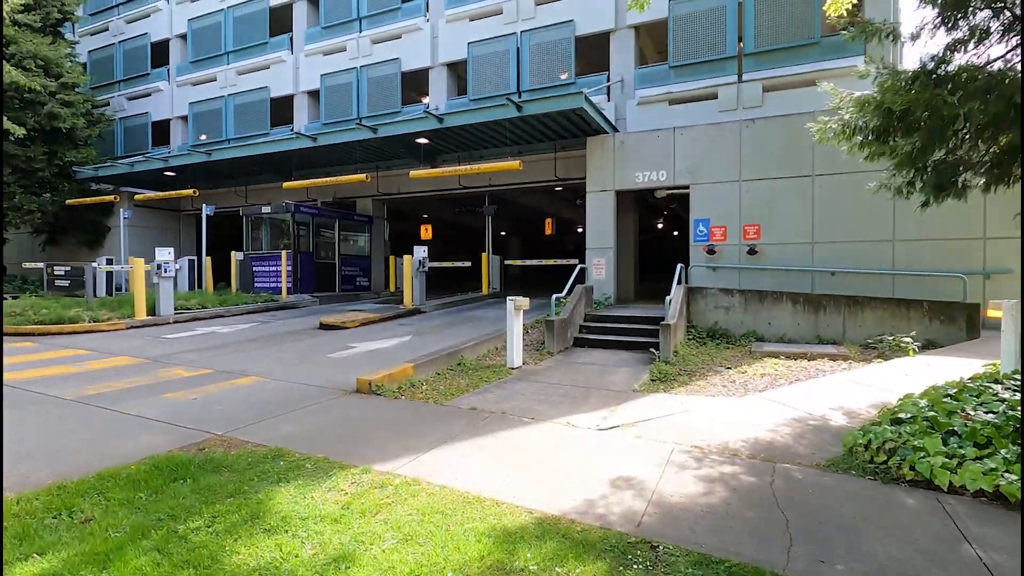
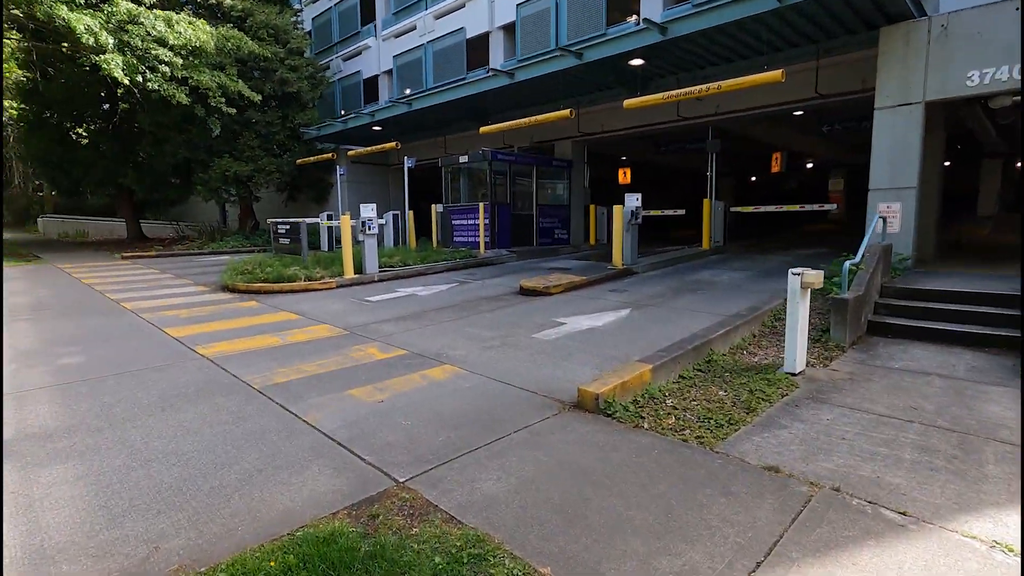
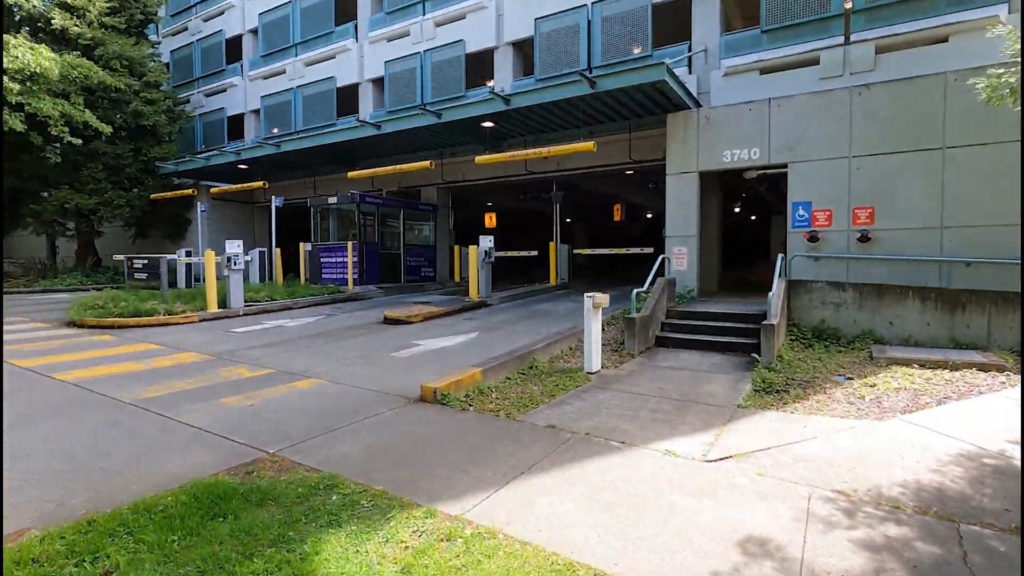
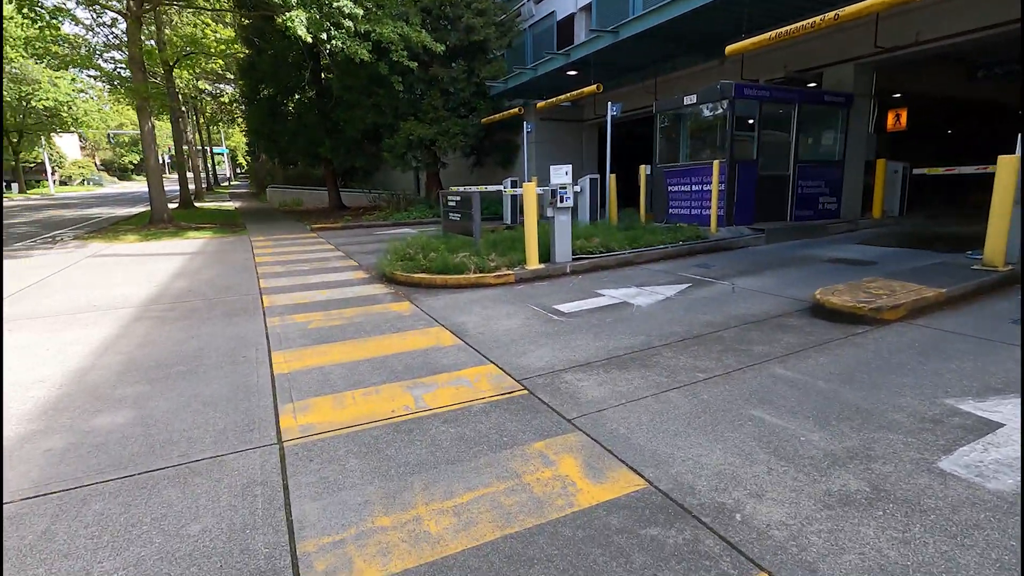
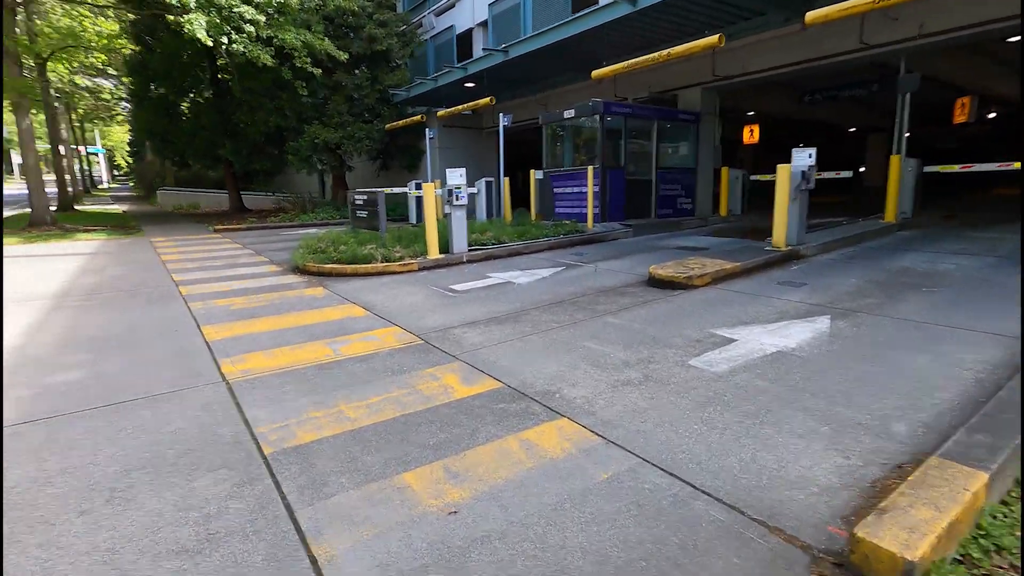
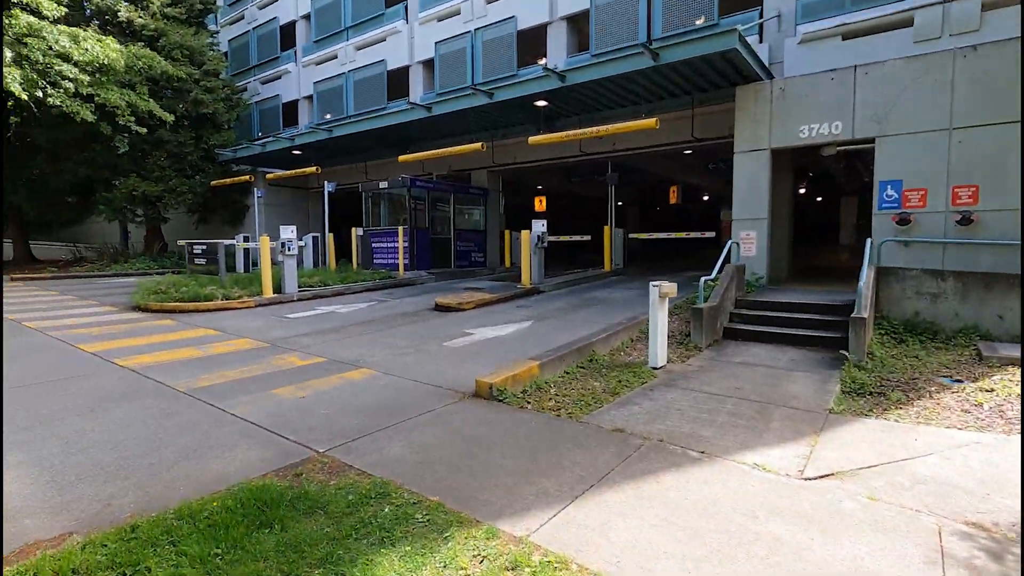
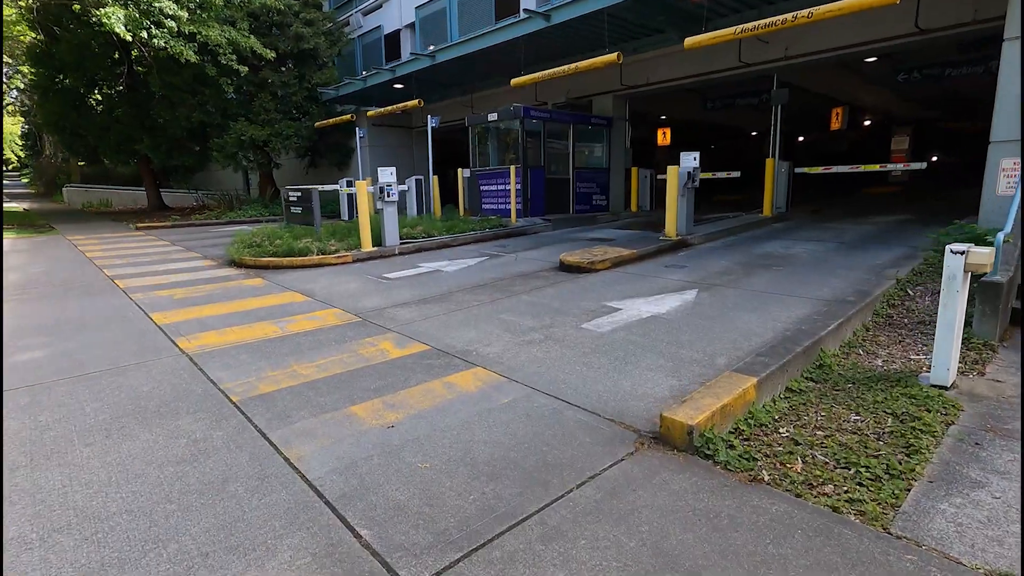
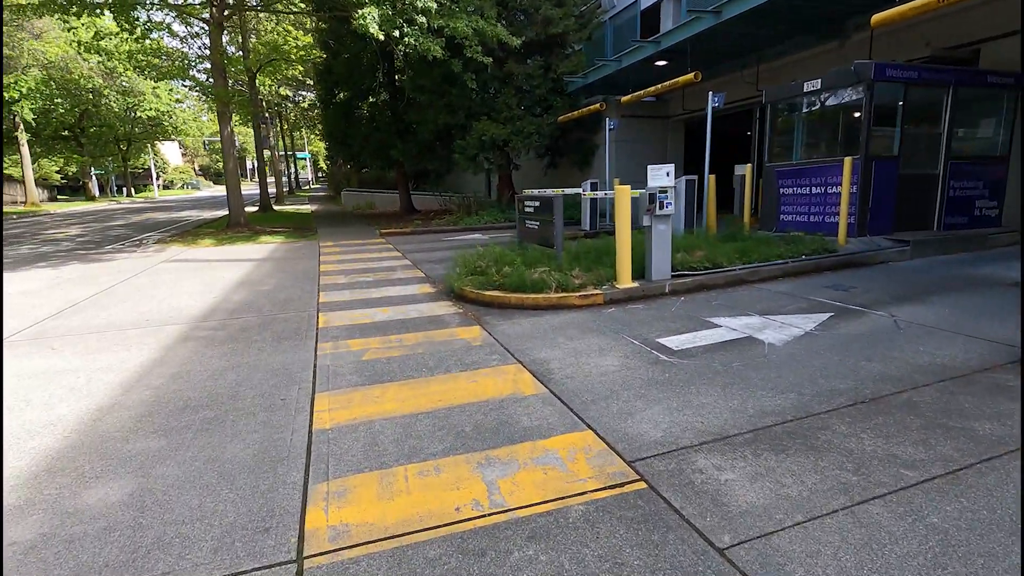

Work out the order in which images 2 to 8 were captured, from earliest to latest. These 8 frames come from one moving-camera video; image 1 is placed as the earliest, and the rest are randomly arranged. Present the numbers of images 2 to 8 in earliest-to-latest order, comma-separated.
3, 6, 2, 7, 5, 4, 8
